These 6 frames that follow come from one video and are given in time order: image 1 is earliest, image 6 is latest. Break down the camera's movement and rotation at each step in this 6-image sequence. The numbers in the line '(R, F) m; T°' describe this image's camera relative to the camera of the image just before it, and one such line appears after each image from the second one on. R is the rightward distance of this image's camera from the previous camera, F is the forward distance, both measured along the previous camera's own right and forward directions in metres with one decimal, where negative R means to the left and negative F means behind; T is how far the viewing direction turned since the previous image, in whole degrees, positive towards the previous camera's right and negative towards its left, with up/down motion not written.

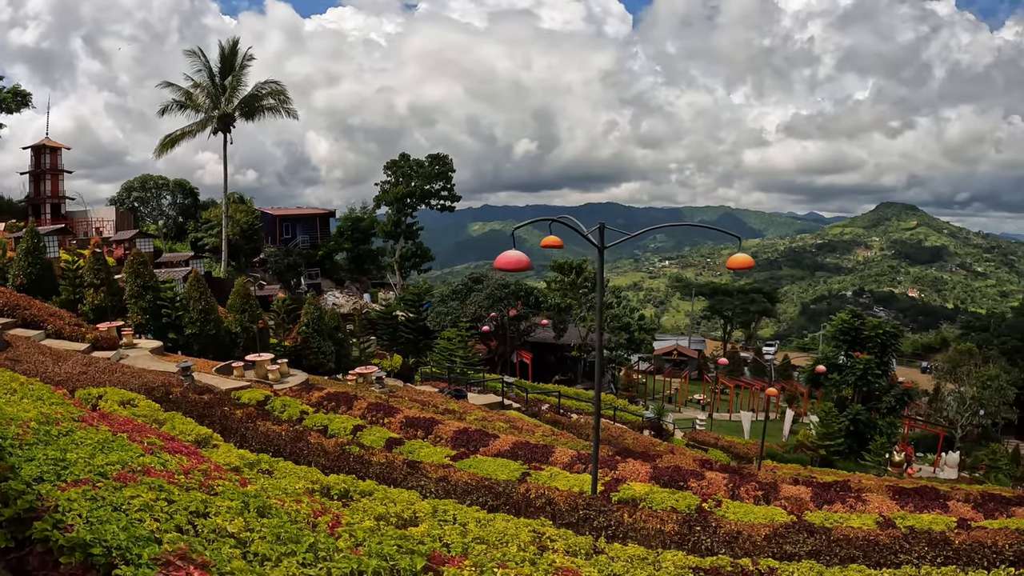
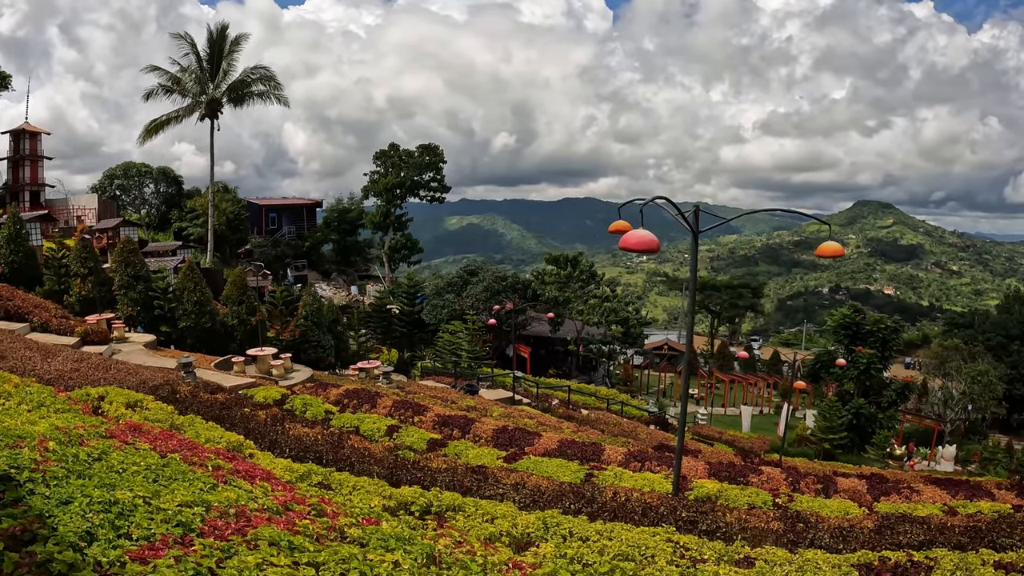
(-1.0, +0.9) m; +2°
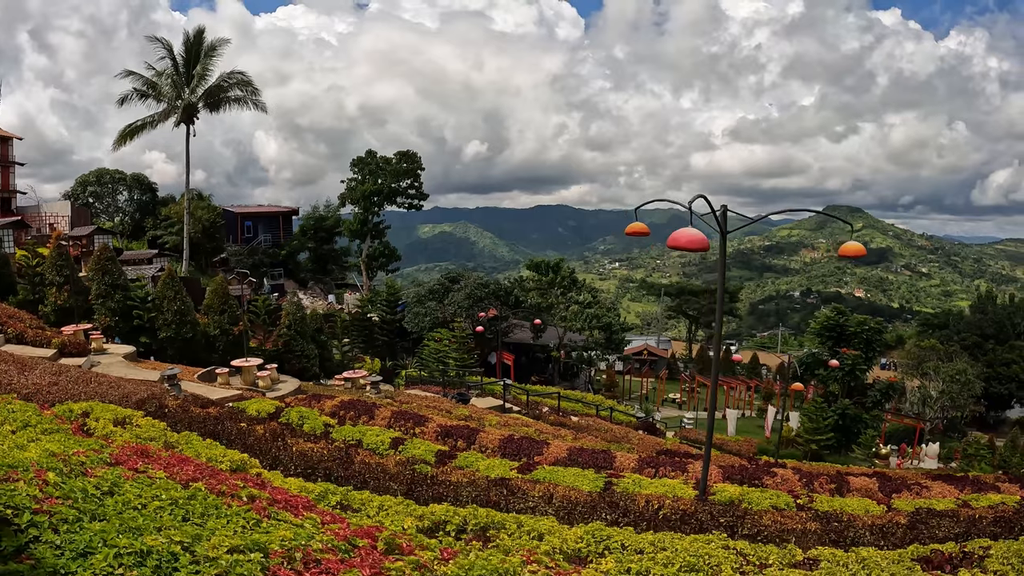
(-0.4, +0.3) m; +2°
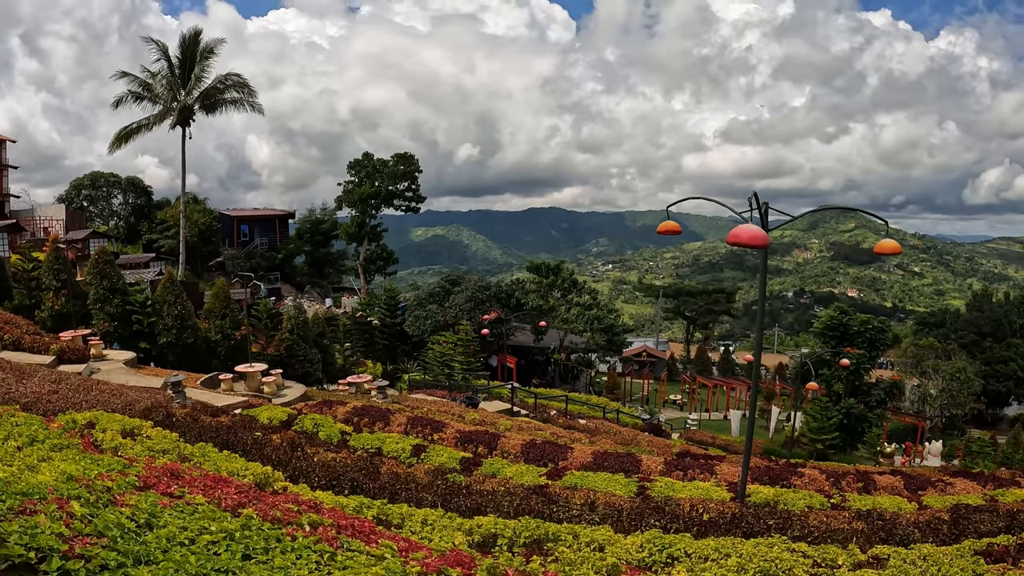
(-0.4, +0.3) m; +1°
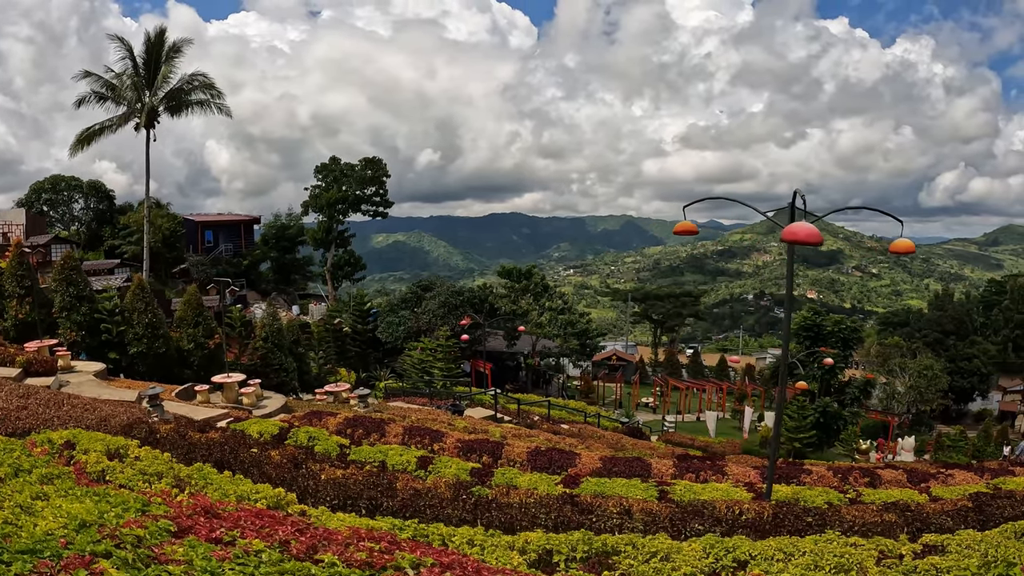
(-0.4, +0.3) m; +3°
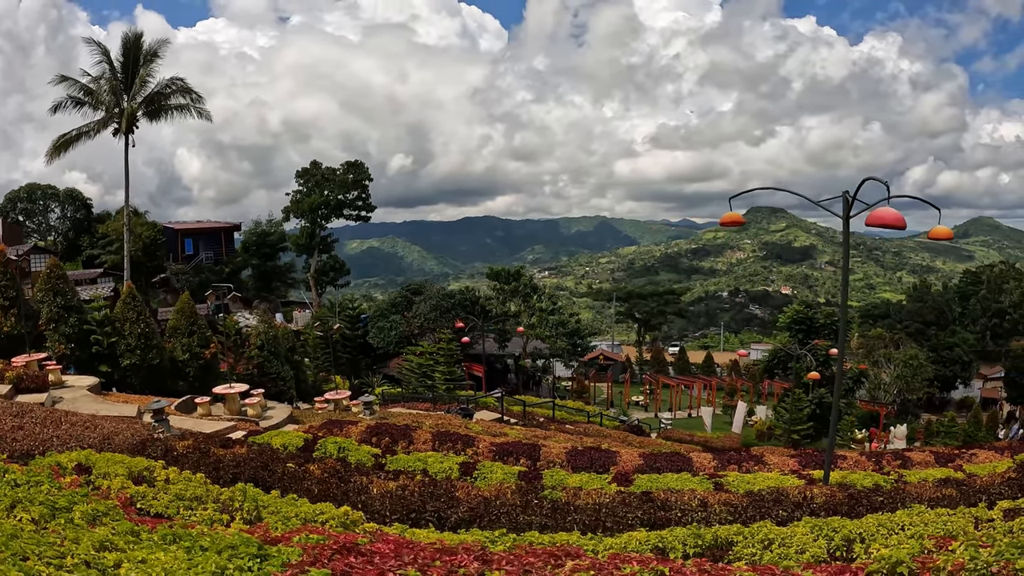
(-0.7, +0.5) m; +2°
